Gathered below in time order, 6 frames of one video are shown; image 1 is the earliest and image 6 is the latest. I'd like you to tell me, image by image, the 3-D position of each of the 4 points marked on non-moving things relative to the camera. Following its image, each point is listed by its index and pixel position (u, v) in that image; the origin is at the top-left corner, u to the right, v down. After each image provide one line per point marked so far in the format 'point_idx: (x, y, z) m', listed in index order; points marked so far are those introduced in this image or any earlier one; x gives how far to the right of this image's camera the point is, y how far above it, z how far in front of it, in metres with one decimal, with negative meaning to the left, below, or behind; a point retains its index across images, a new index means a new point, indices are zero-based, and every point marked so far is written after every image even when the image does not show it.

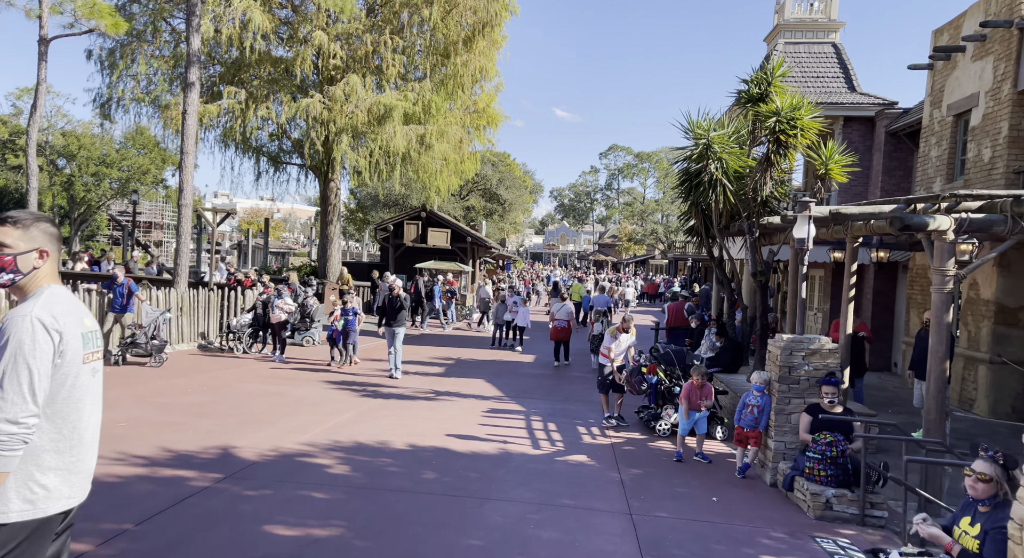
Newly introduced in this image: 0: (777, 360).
0: (+2.6, -0.8, +7.2) m
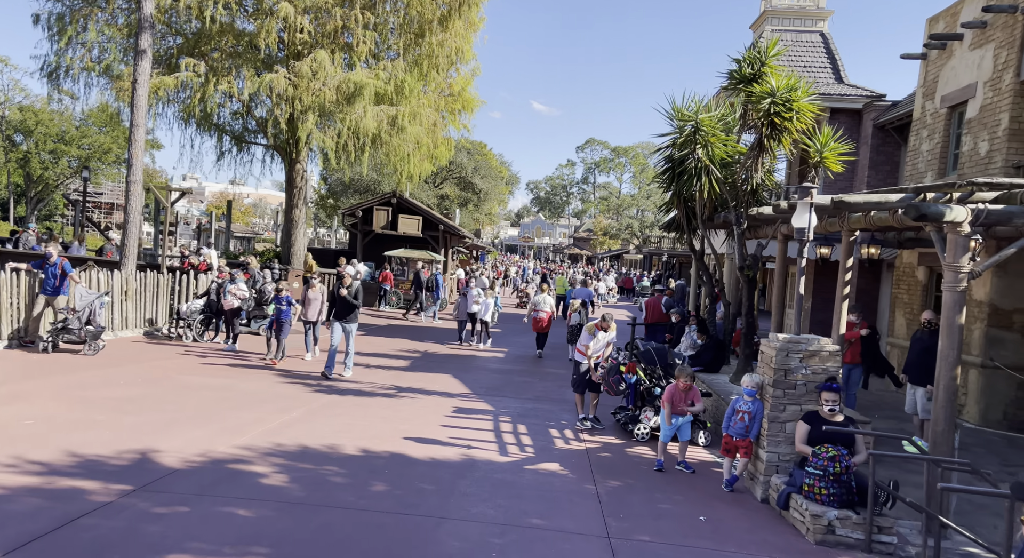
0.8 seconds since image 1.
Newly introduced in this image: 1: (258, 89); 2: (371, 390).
0: (+2.3, -0.7, +6.5) m
1: (-6.8, +5.1, +19.9) m
2: (-2.1, -1.6, +10.9) m
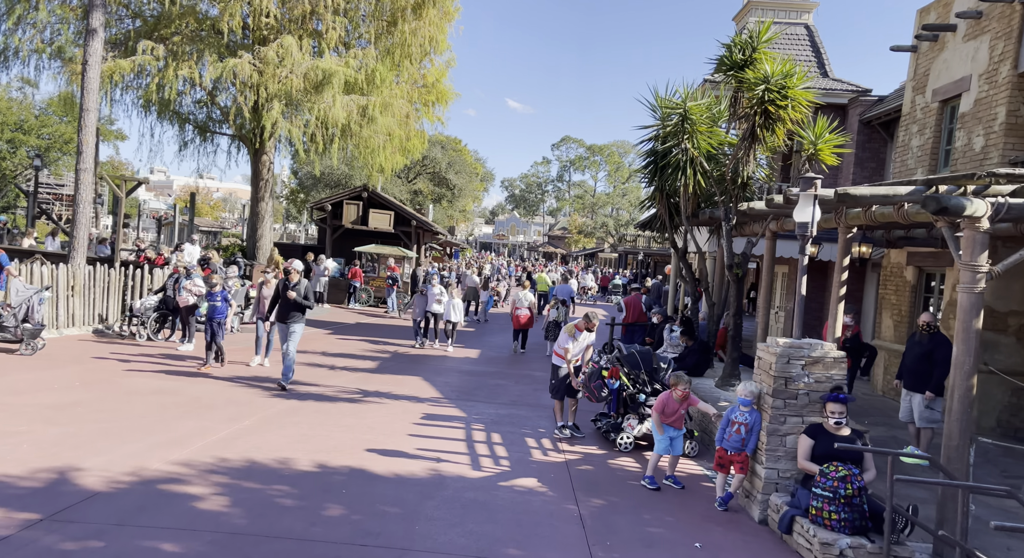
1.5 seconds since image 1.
0: (+2.1, -0.7, +5.9) m
1: (-7.4, +5.2, +19.0) m
2: (-2.4, -1.6, +10.2) m
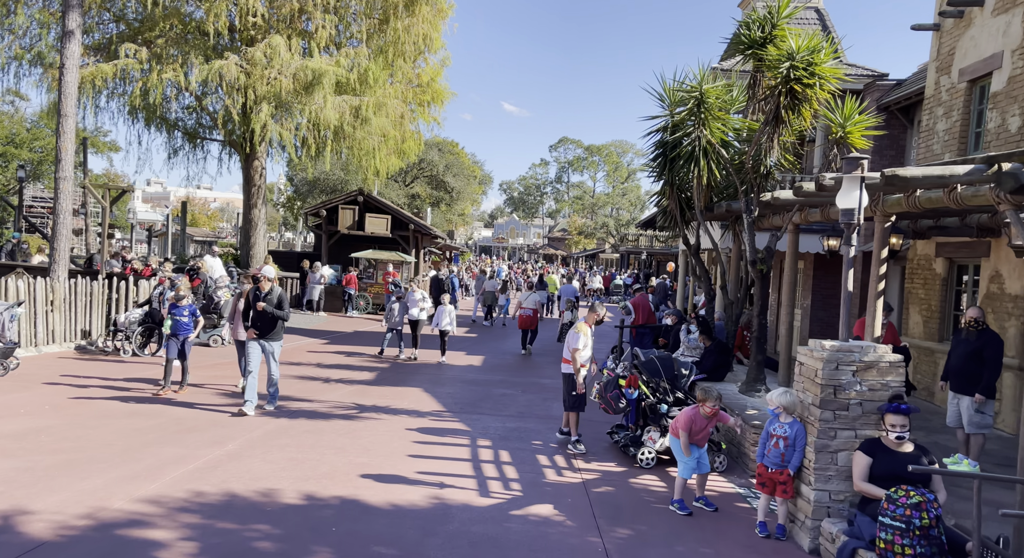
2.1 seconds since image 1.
0: (+2.1, -0.7, +5.2) m
1: (-7.5, +4.9, +18.3) m
2: (-2.3, -1.7, +9.5) m
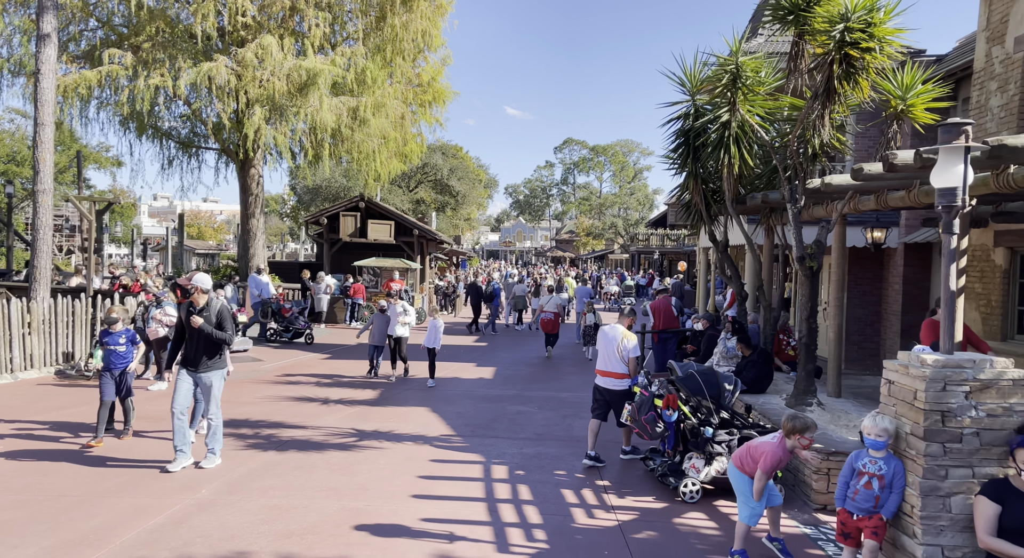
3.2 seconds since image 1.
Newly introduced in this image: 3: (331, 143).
0: (+2.3, -0.7, +4.1) m
1: (-7.4, +4.6, +17.4) m
2: (-2.1, -1.8, +8.5) m
3: (-4.8, +3.6, +19.7) m
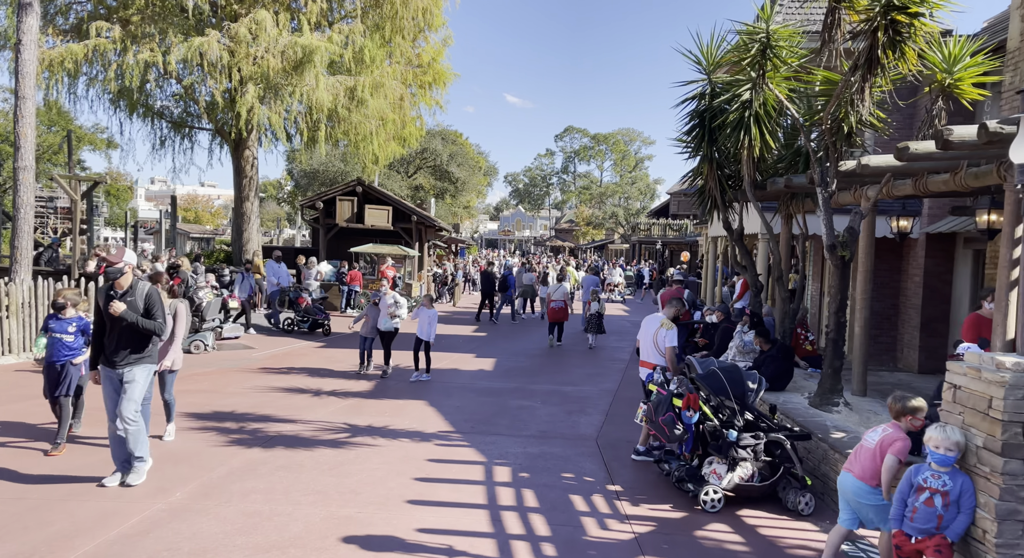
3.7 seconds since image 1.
0: (+2.3, -0.6, +3.6) m
1: (-7.3, +4.9, +16.7) m
2: (-2.1, -1.6, +7.9) m
3: (-4.7, +4.0, +19.1) m
